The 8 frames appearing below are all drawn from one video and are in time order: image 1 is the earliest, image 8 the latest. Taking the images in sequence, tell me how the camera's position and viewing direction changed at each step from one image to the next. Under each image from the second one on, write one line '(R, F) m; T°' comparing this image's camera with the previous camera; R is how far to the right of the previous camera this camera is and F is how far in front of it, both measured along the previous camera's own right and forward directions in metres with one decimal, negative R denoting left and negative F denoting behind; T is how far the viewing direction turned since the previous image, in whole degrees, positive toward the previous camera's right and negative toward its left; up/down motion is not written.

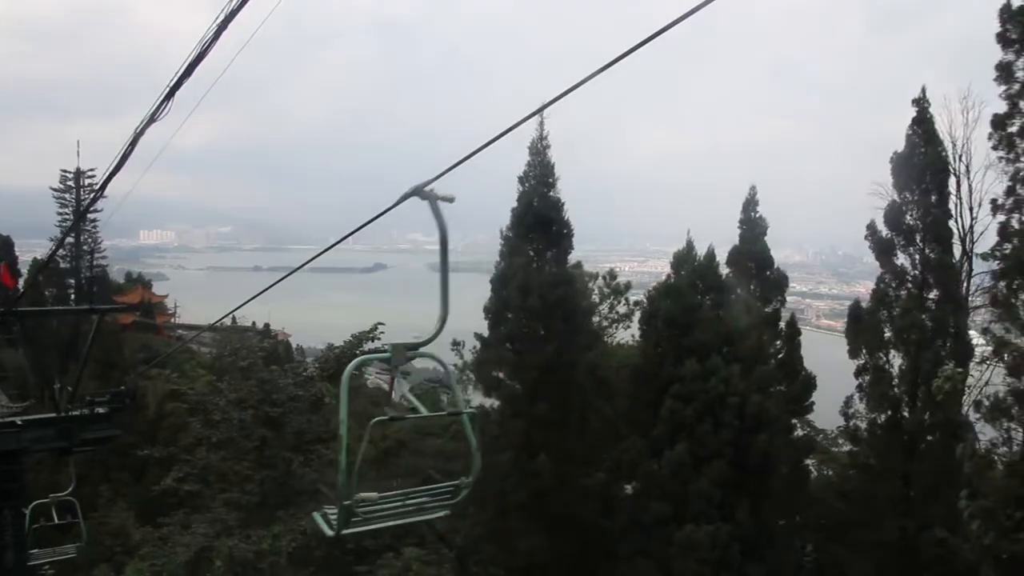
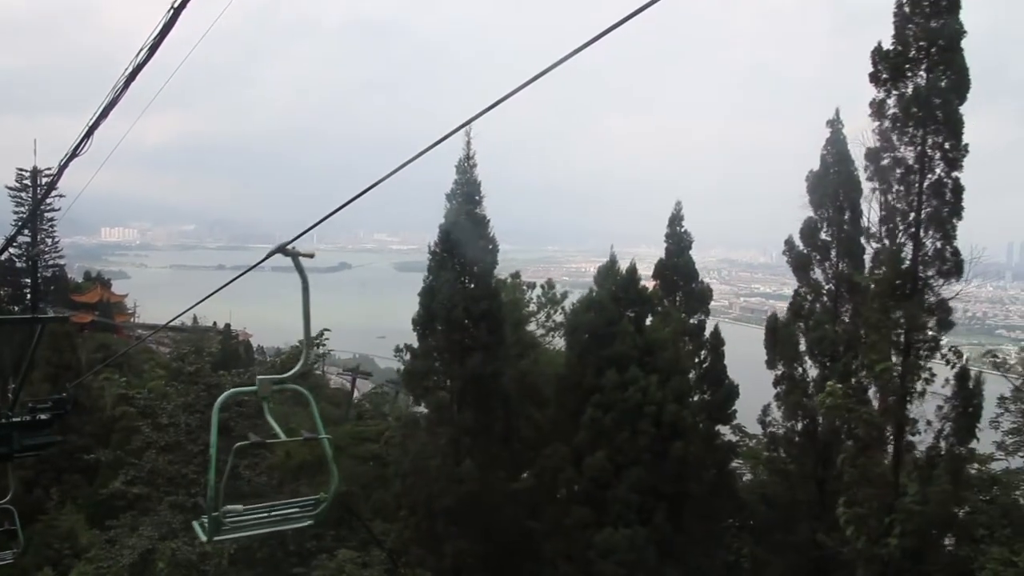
(+0.4, -0.3) m; +2°
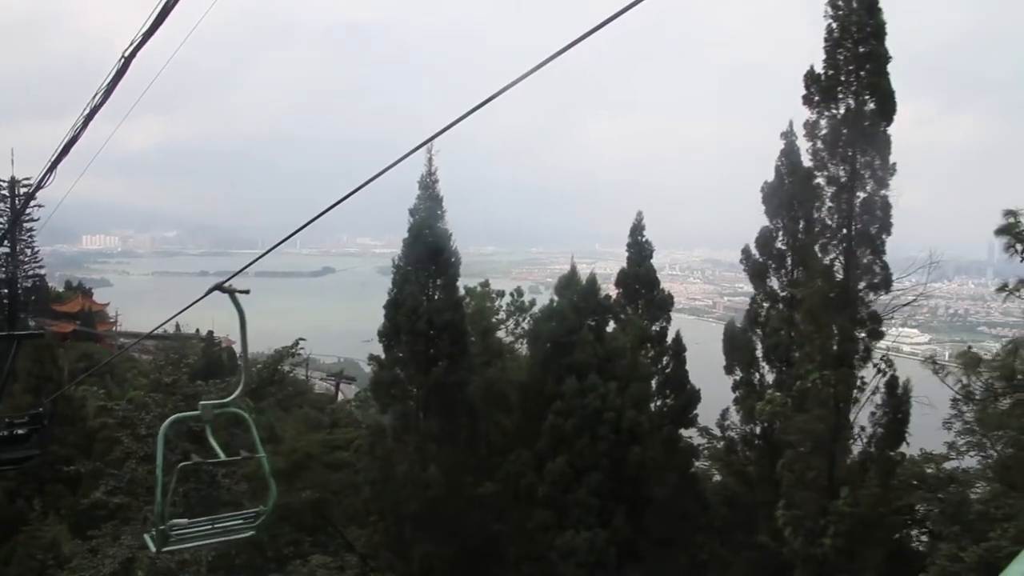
(+0.3, -0.2) m; +1°
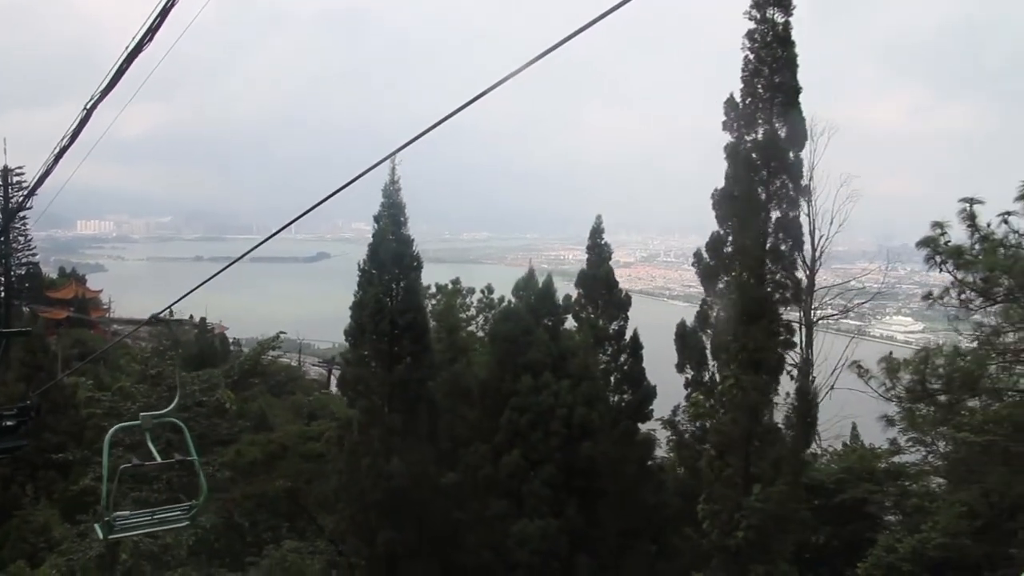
(+0.4, -0.4) m; 0°
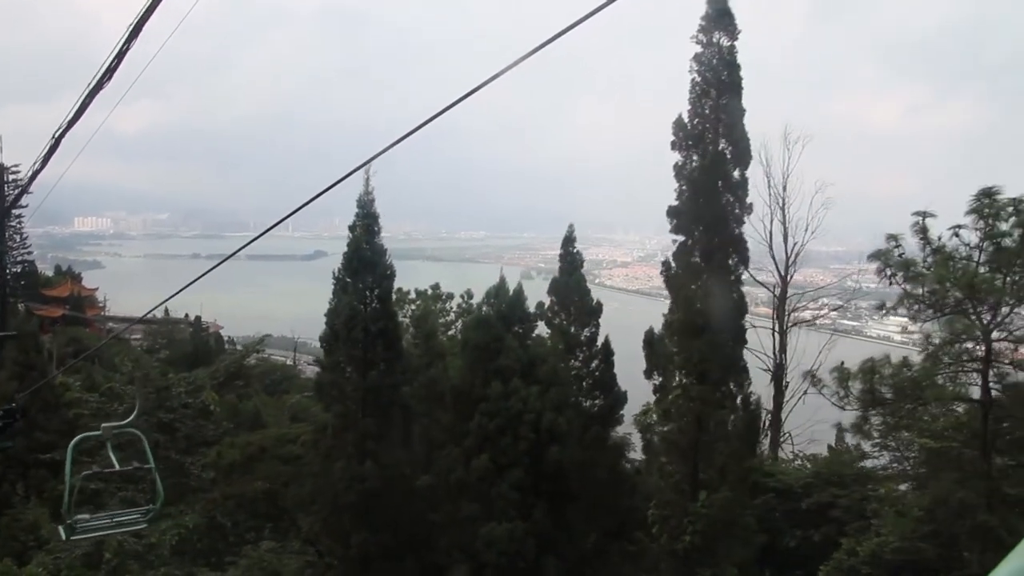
(+0.3, -0.2) m; 0°
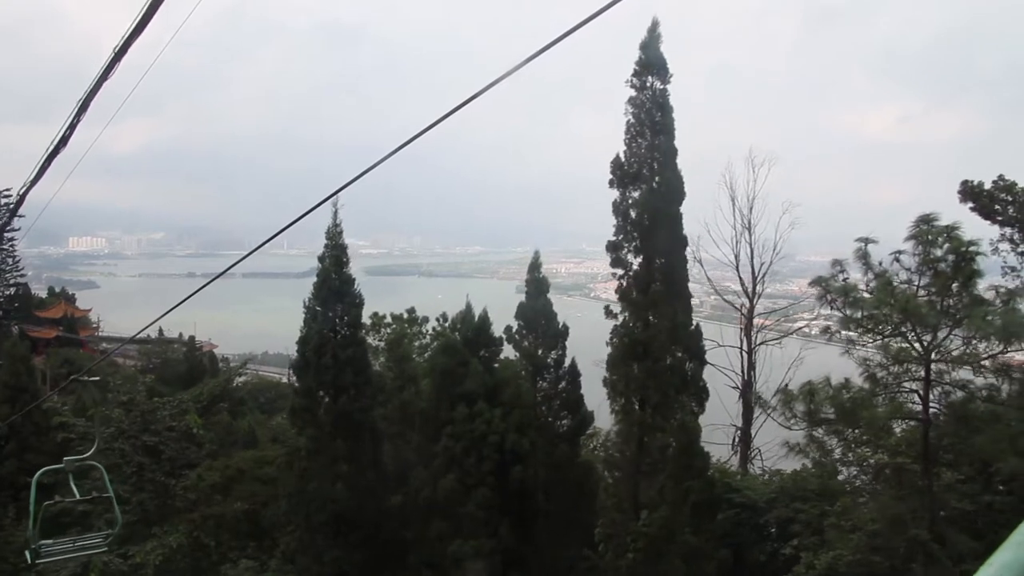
(+0.4, -0.3) m; 0°
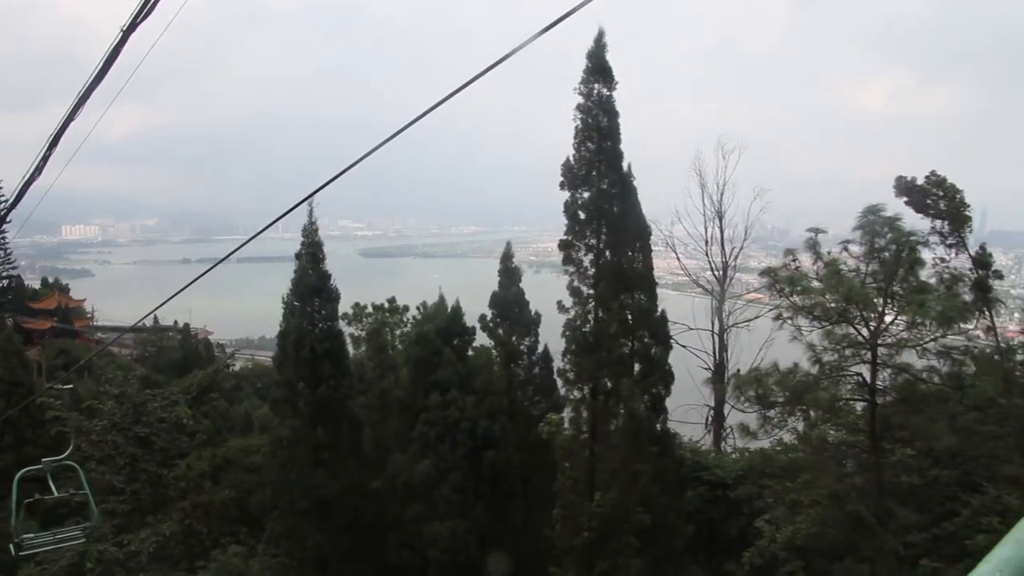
(+0.3, -0.4) m; 0°
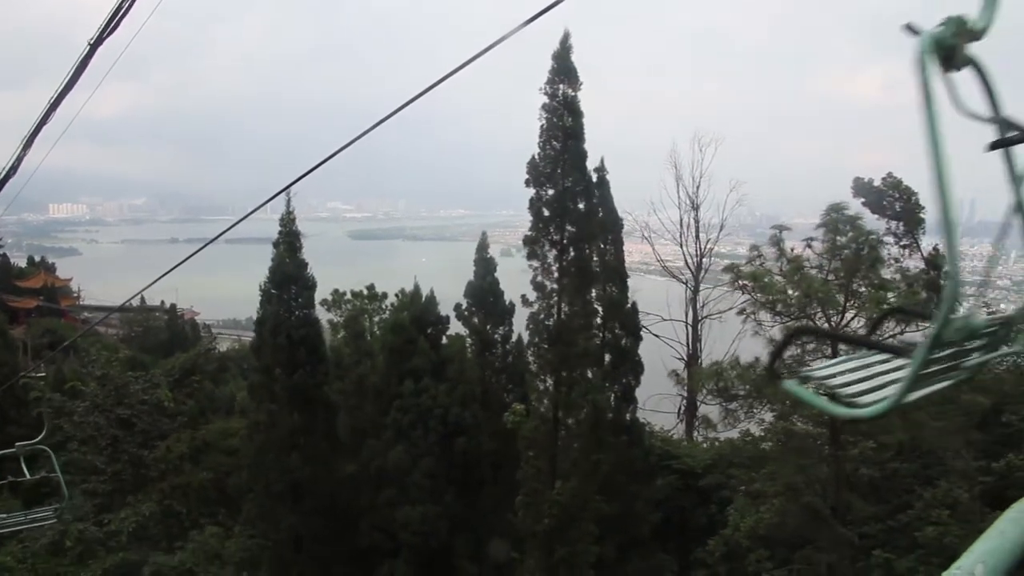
(+0.2, -0.2) m; +1°
